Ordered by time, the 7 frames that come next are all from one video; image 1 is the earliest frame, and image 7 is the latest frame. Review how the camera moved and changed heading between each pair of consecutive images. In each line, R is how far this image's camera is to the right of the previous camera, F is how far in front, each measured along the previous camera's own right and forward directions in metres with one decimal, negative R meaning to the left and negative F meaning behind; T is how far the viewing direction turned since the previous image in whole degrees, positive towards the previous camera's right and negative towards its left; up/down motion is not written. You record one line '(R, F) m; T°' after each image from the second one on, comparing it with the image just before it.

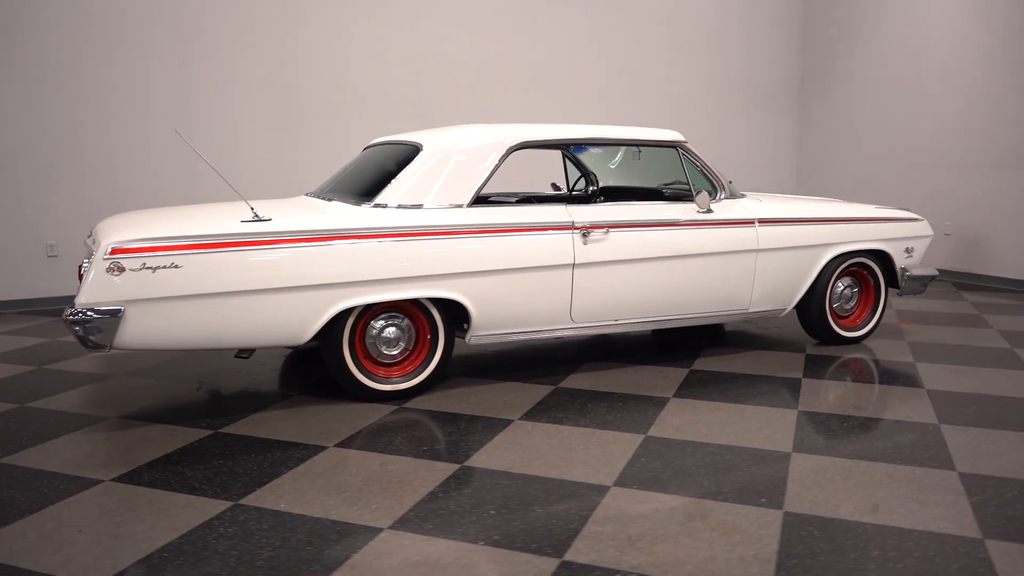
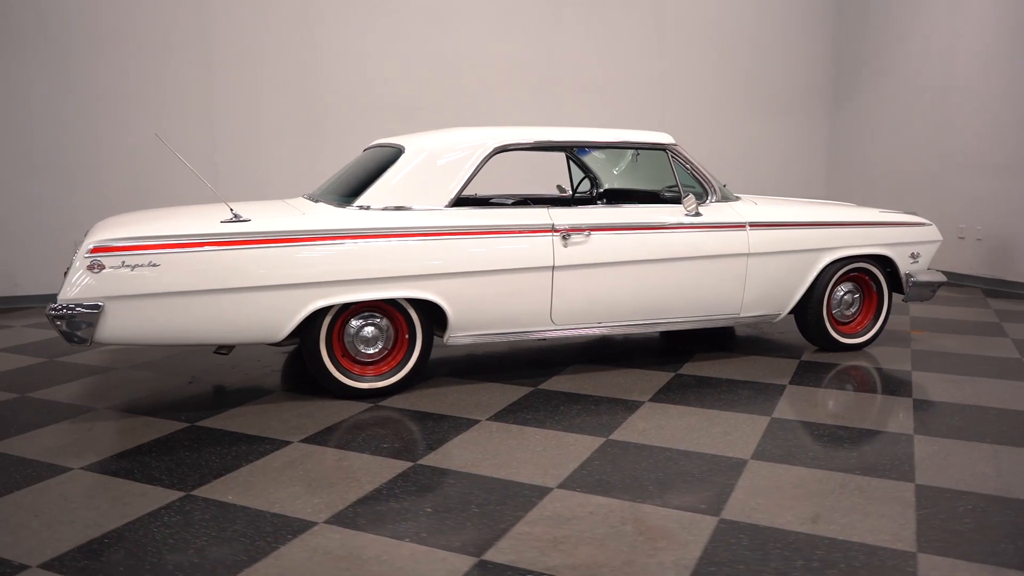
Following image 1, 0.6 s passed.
(+0.4, 0.0) m; -4°
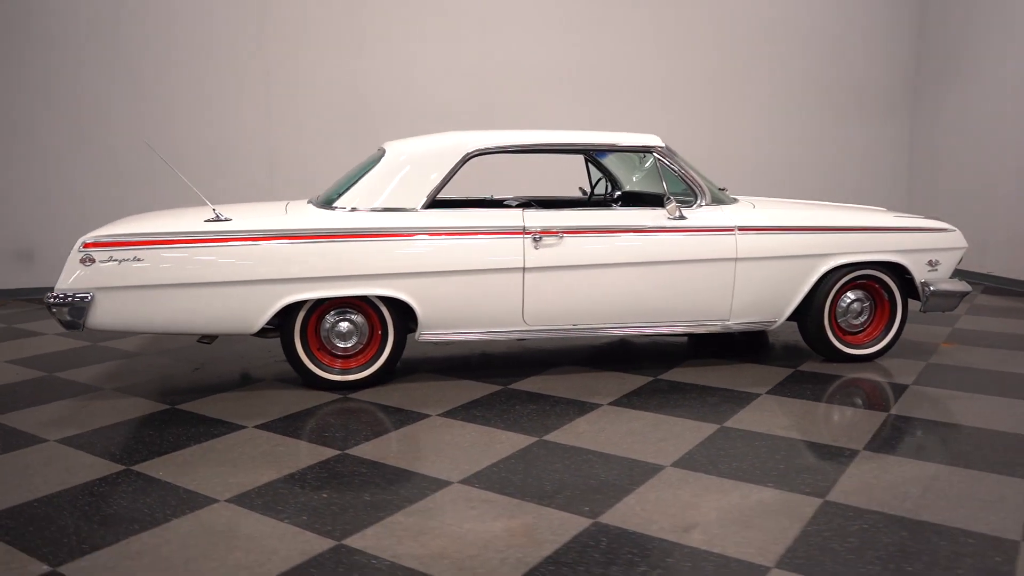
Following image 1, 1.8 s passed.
(+0.8, 0.0) m; -9°
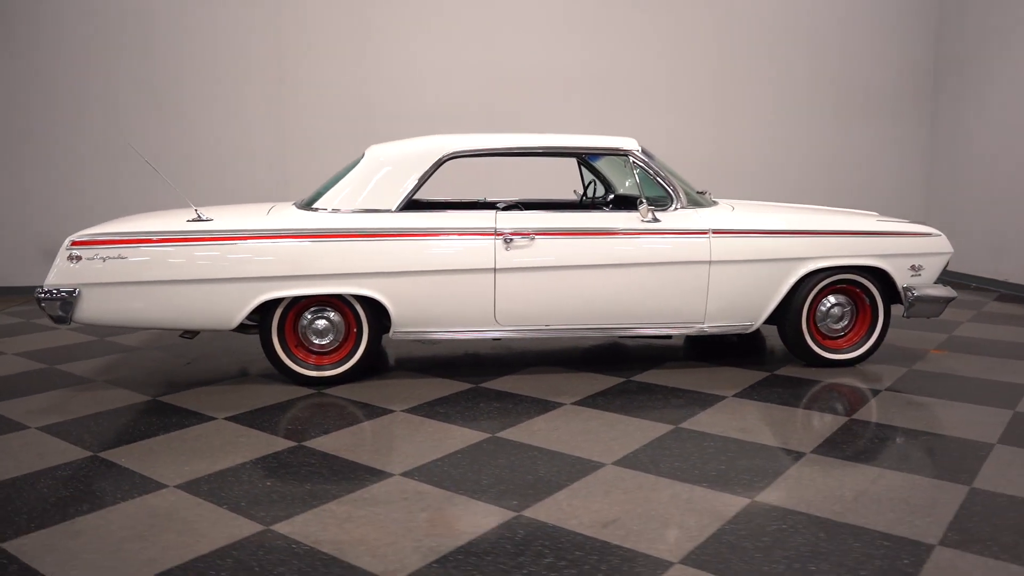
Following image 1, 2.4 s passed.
(+0.4, -0.1) m; -3°
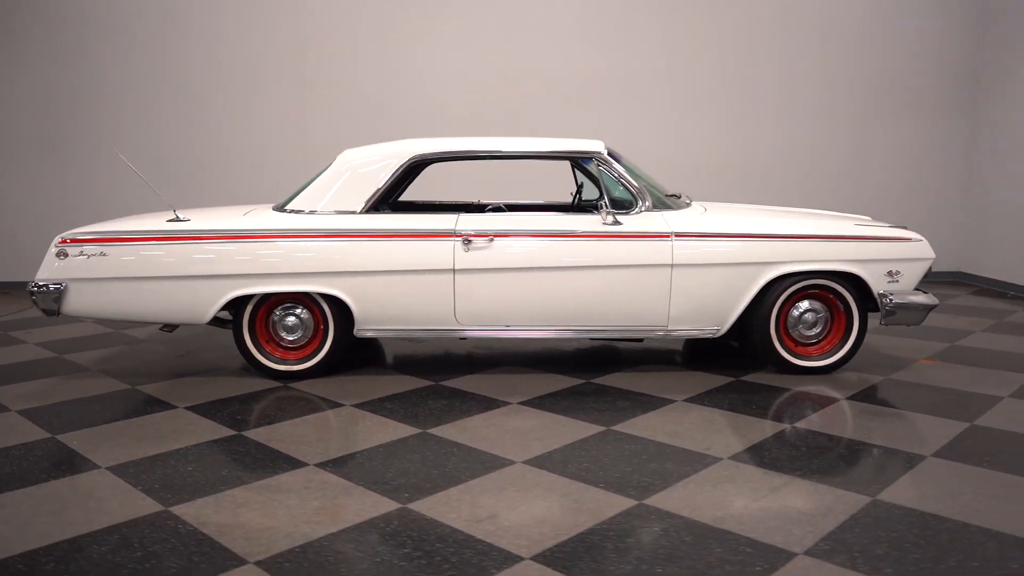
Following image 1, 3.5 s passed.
(+0.6, 0.0) m; -6°
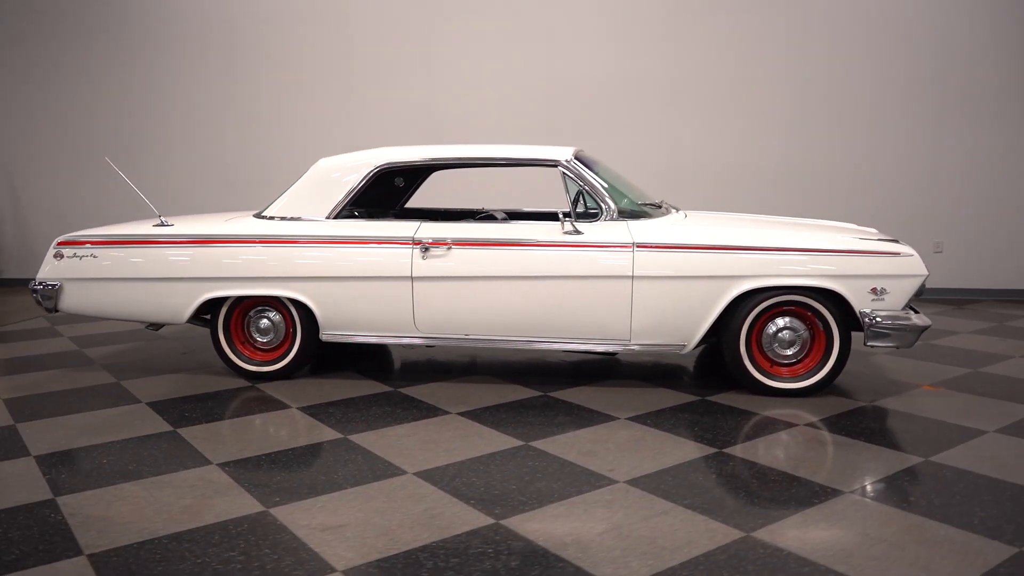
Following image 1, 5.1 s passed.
(+0.9, +0.1) m; -9°
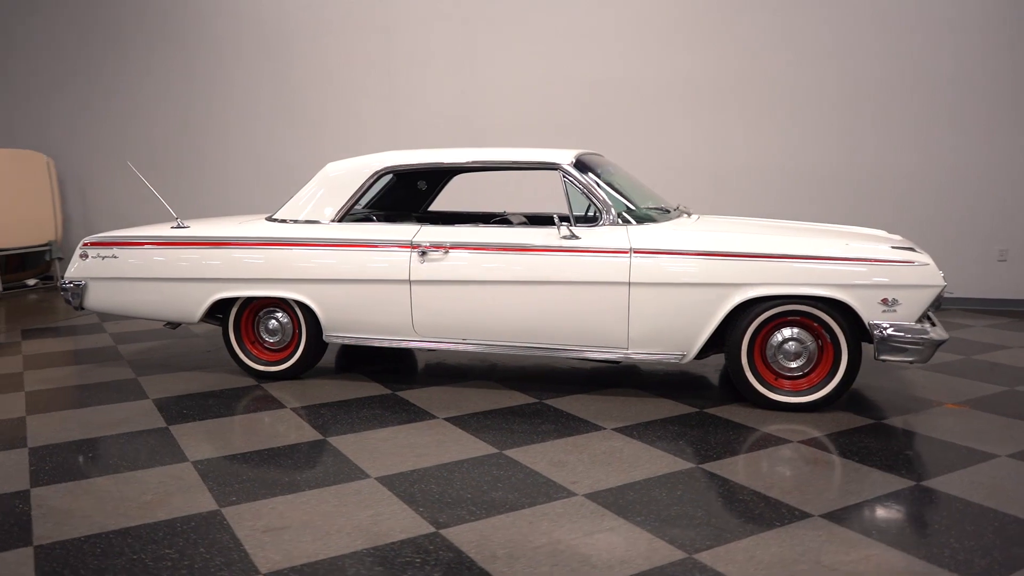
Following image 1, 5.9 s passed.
(+0.4, +0.1) m; -6°
